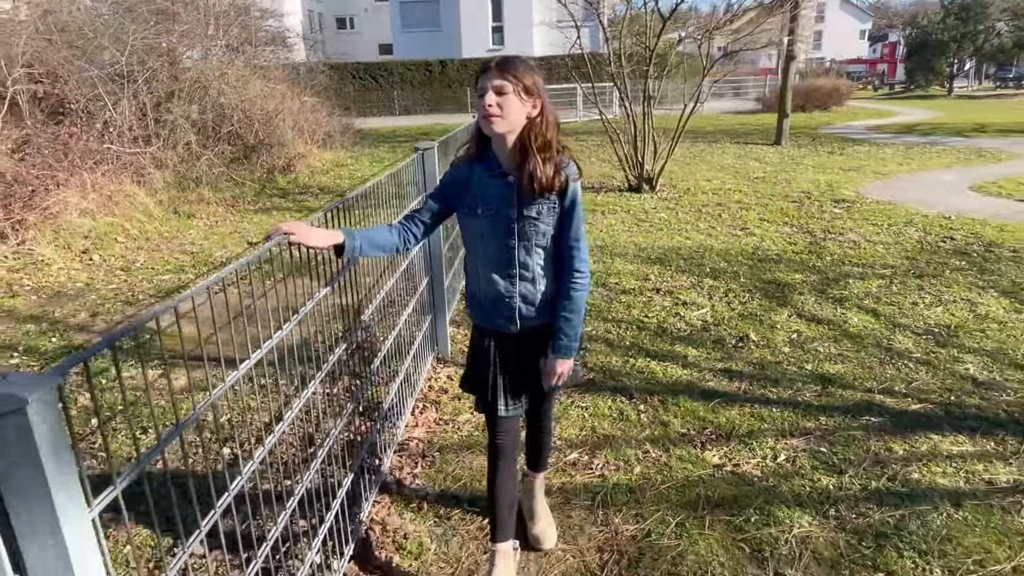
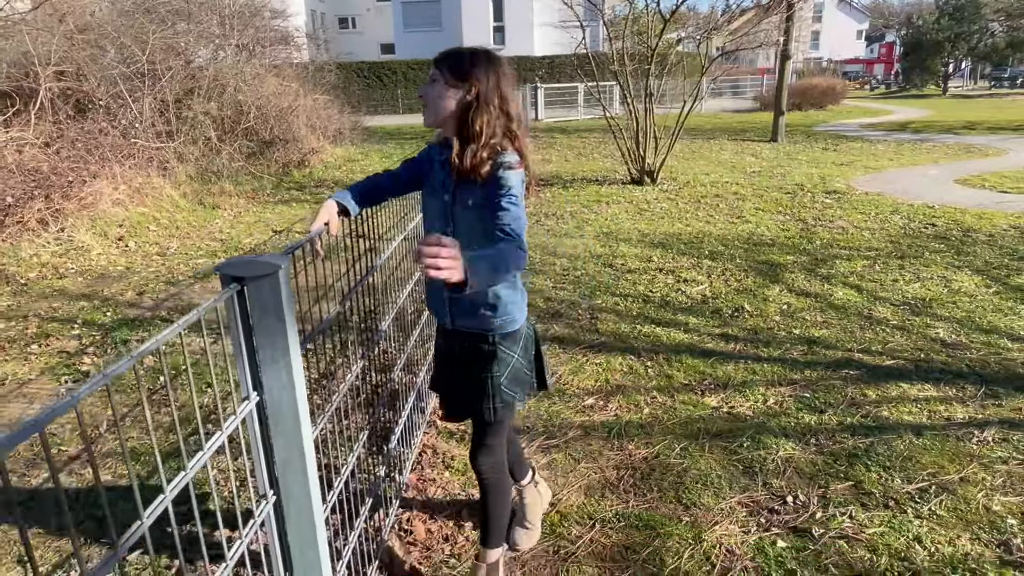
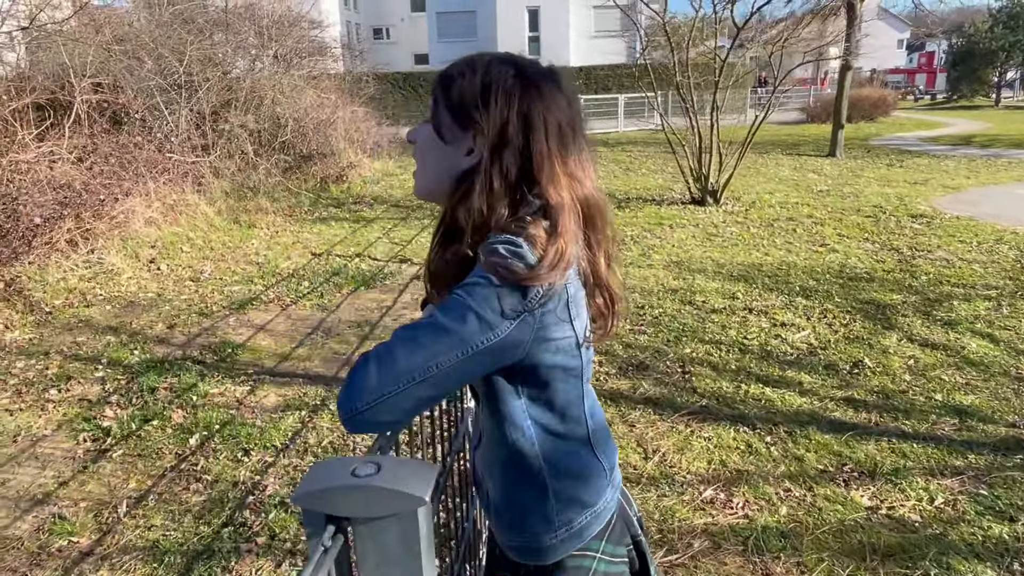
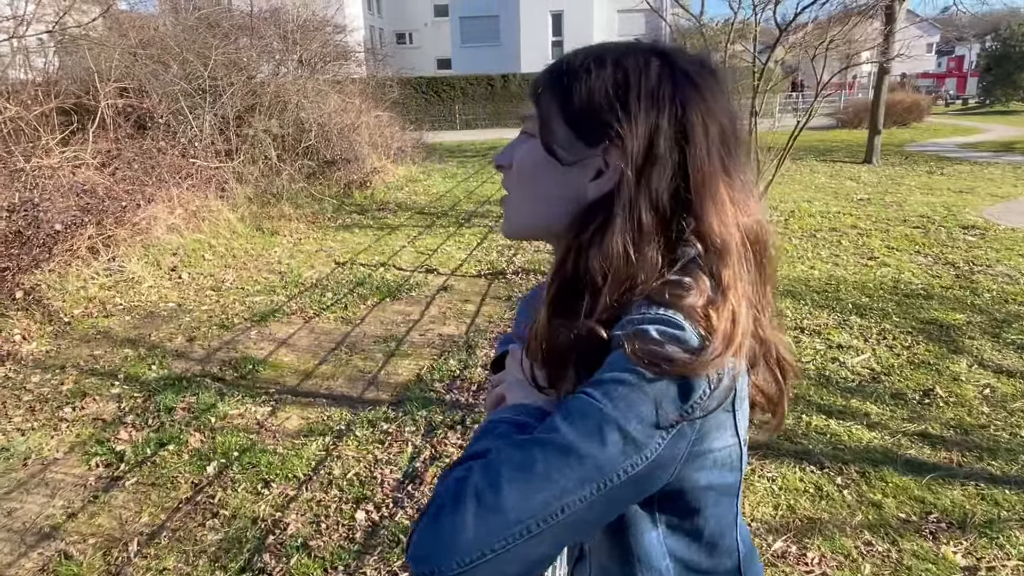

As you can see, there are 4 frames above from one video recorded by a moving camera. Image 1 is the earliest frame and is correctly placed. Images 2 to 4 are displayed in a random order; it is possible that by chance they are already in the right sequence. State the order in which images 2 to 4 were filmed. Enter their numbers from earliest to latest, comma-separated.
2, 3, 4
